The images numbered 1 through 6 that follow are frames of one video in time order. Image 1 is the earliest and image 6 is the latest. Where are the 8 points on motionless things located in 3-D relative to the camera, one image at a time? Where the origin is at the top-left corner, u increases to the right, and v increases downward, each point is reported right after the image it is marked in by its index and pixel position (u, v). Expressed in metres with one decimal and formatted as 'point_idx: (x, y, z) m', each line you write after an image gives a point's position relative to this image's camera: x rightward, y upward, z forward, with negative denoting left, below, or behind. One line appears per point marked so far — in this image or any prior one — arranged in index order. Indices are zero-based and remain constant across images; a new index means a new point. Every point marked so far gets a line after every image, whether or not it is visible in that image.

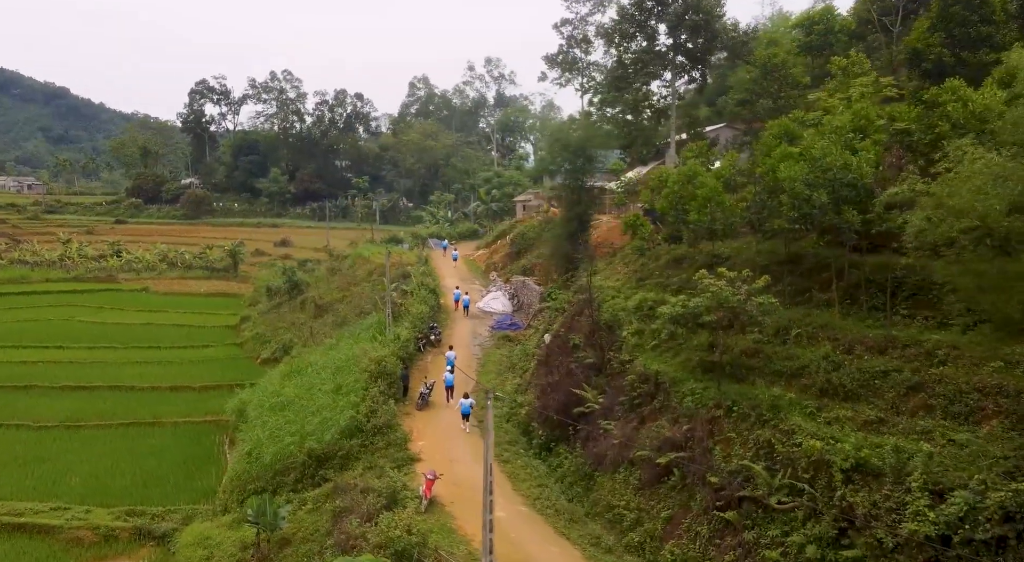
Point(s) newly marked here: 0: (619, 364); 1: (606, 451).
0: (+2.2, -1.7, +16.7) m
1: (+1.7, -3.2, +15.2) m
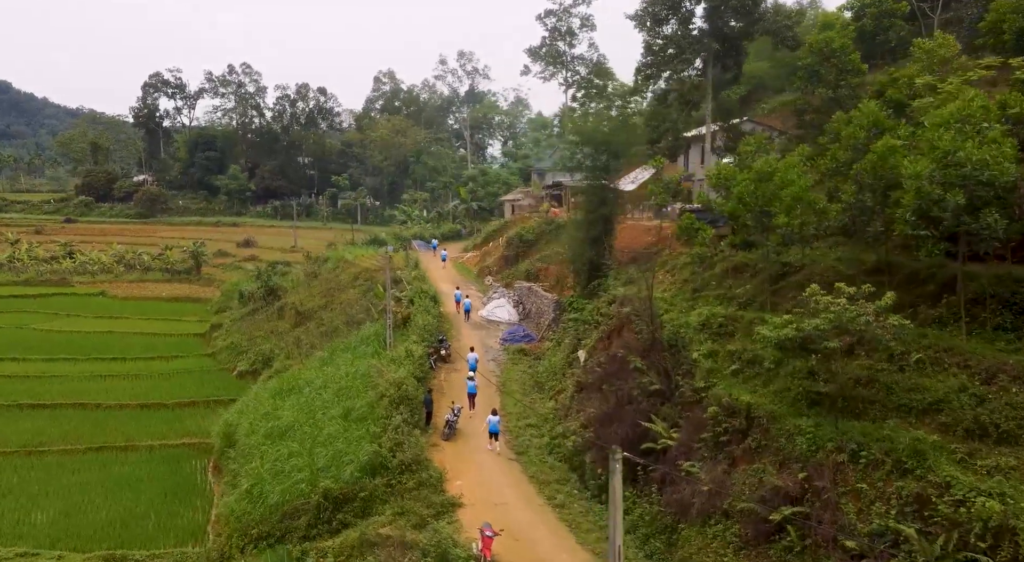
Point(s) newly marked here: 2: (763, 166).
0: (+3.2, -2.0, +14.5) m
1: (+2.8, -3.4, +12.9) m
2: (+4.7, +2.2, +15.4) m
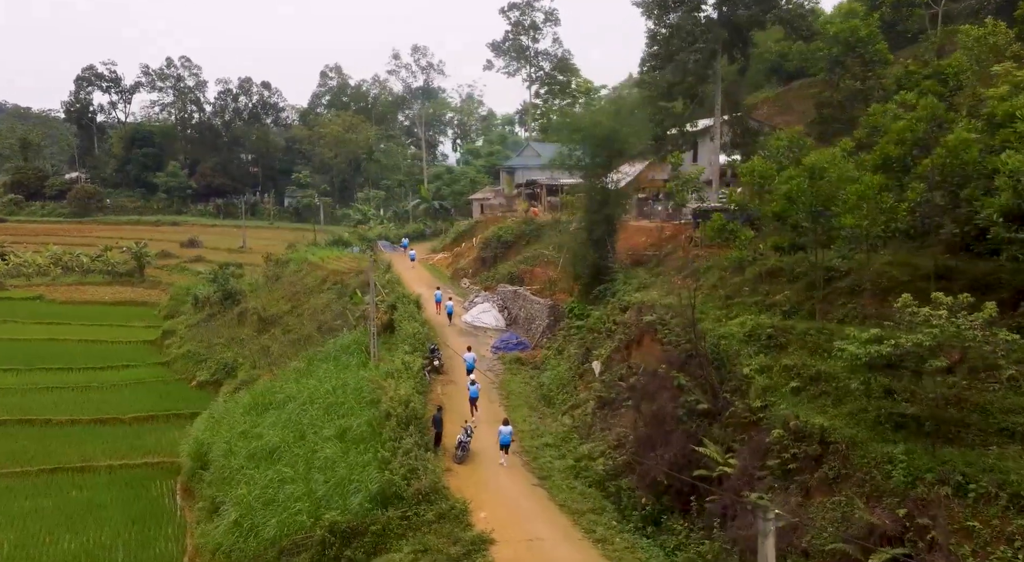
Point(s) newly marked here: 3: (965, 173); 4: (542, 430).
0: (+3.8, -2.1, +13.2) m
1: (+3.5, -3.6, +11.6) m
2: (+5.3, +2.1, +14.2) m
3: (+7.0, +1.7, +12.8) m
4: (+0.7, -3.3, +18.4) m
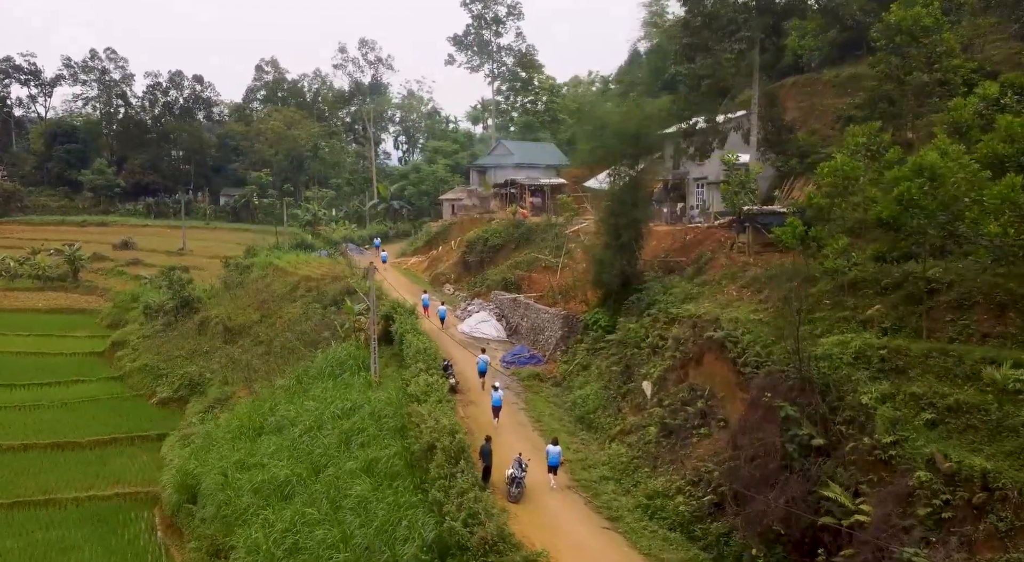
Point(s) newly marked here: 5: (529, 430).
0: (+5.1, -2.4, +11.5) m
1: (+5.0, -3.8, +10.0) m
2: (+6.5, +1.8, +12.7) m
3: (+8.3, +1.5, +11.4) m
4: (+1.6, -3.6, +16.6) m
5: (+0.3, -3.3, +19.1) m
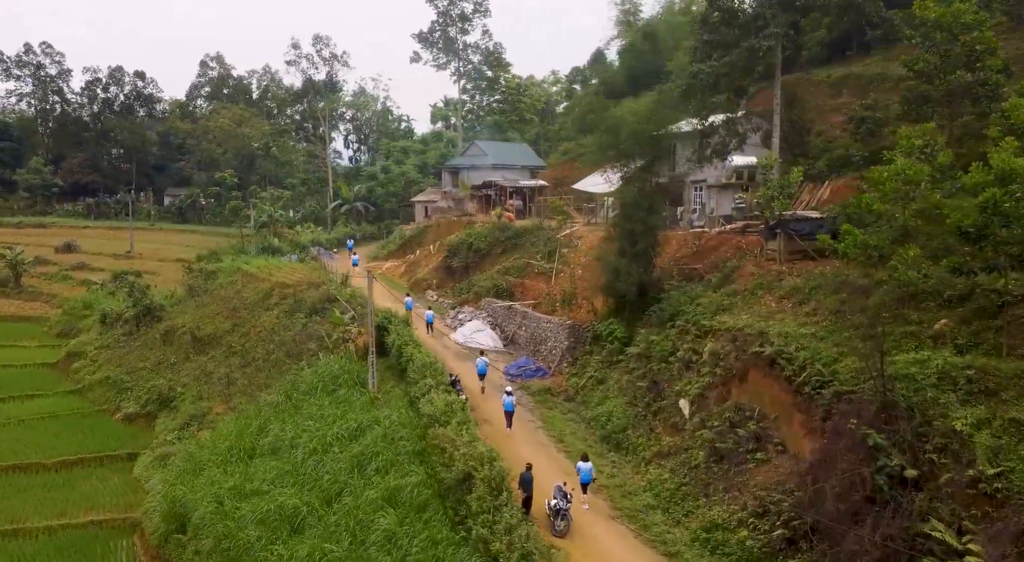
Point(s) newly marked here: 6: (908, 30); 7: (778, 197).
0: (+6.0, -2.6, +10.6) m
1: (+6.0, -4.0, +9.0) m
2: (+7.3, +1.6, +11.8) m
3: (+9.2, +1.3, +10.7) m
4: (+2.2, -3.8, +15.4) m
5: (+0.8, -3.6, +17.9) m
6: (+9.0, +5.7, +18.7) m
7: (+5.9, +1.9, +18.1) m
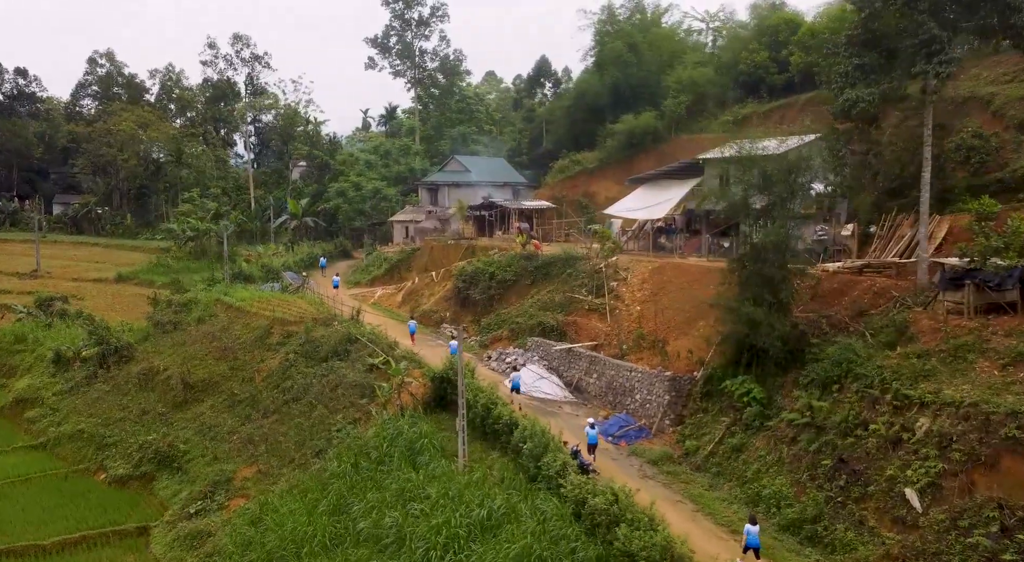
0: (+9.9, -3.7, +8.5) m
1: (+10.1, -5.1, +7.0) m
2: (+11.0, +0.5, +9.9) m
3: (+13.1, +0.2, +9.0) m
4: (+5.7, -5.0, +12.9) m
5: (+3.9, -4.8, +15.2) m
6: (+11.9, +4.6, +16.9) m
7: (+8.9, +0.7, +16.0) m
